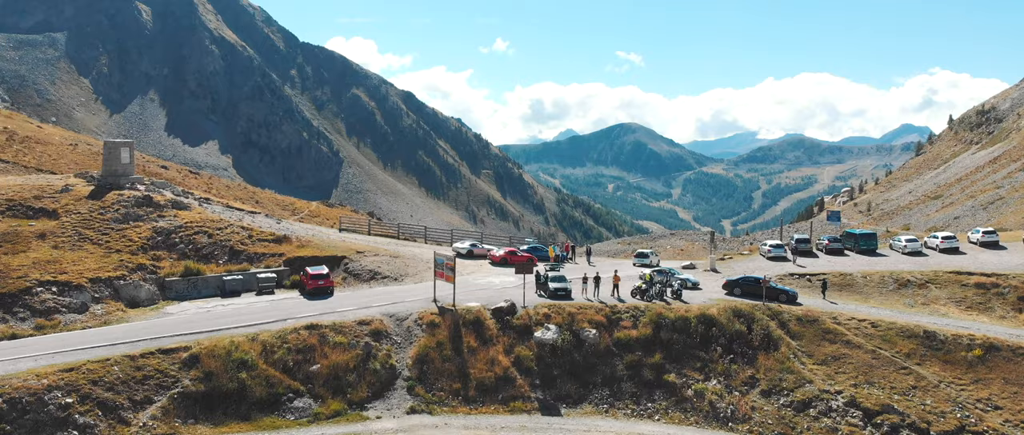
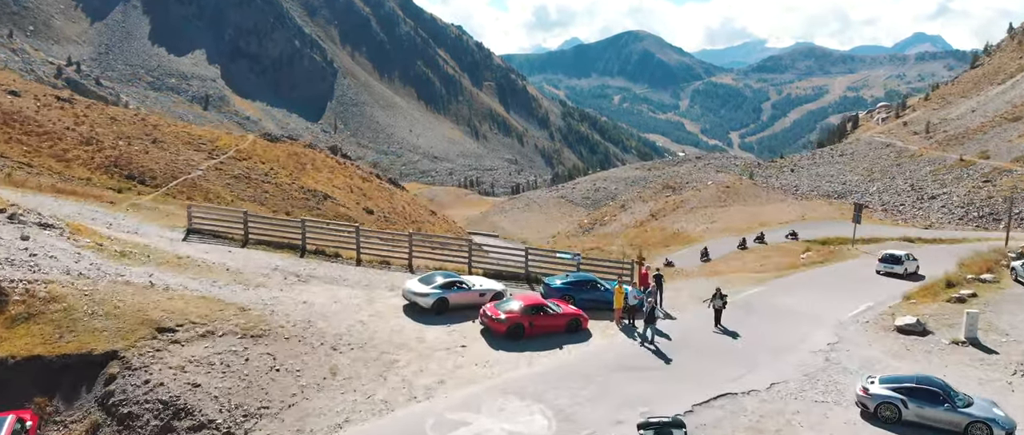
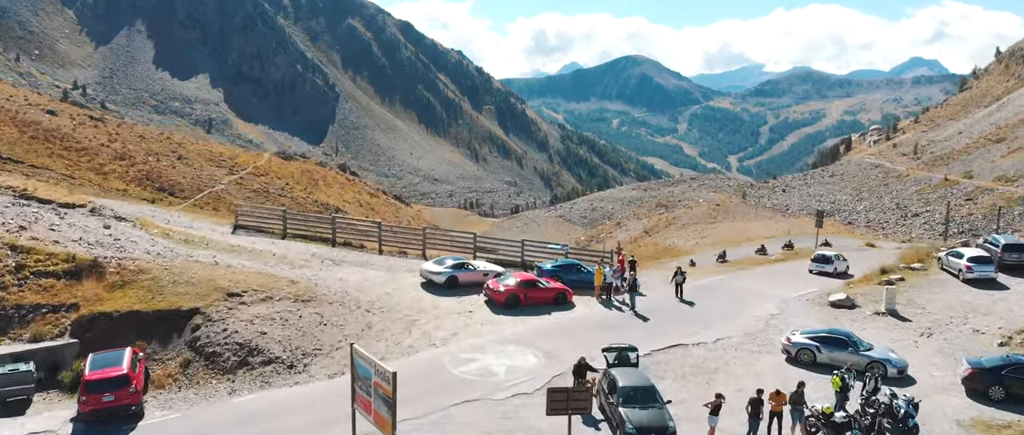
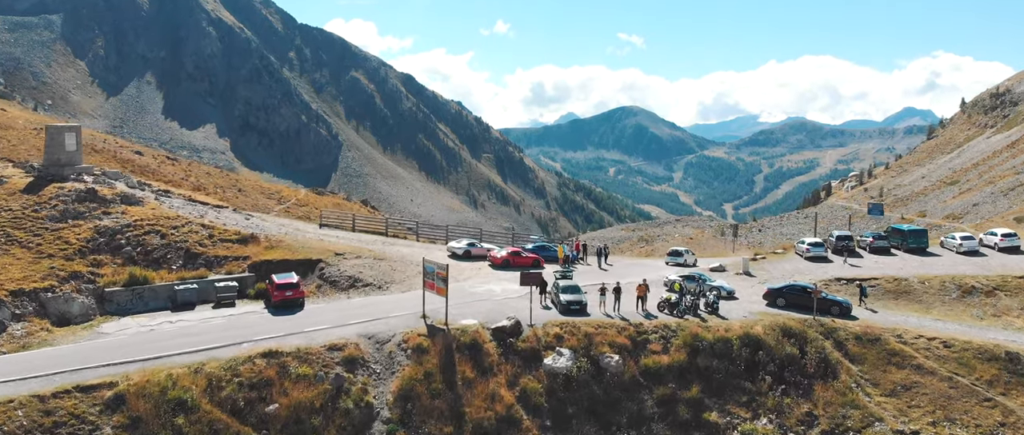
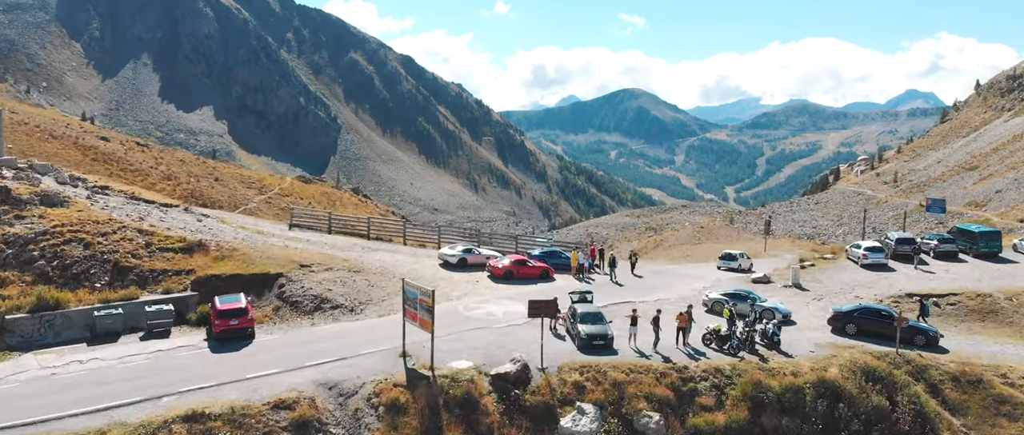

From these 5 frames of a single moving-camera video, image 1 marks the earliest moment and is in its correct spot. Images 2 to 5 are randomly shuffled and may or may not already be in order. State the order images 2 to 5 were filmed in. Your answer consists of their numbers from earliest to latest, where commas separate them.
4, 5, 3, 2
